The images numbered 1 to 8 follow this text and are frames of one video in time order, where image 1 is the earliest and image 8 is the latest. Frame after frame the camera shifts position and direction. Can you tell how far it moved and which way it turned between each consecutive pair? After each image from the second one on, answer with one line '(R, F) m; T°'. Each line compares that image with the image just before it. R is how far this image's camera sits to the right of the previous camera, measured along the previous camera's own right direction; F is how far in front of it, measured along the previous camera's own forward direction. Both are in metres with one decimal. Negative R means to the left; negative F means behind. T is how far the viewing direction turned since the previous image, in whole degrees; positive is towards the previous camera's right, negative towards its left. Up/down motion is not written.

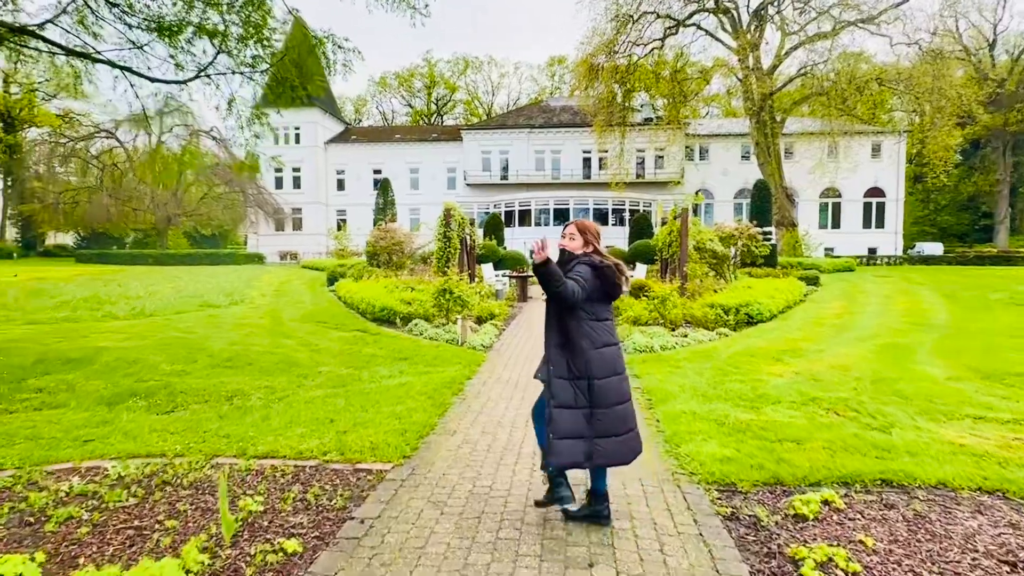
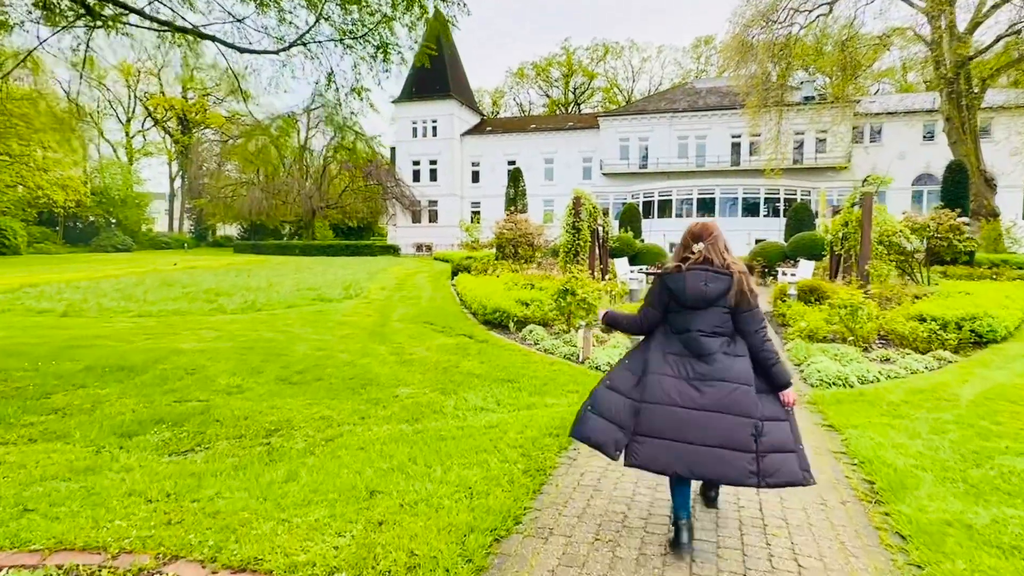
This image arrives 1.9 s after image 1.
(0.0, +1.8) m; -12°
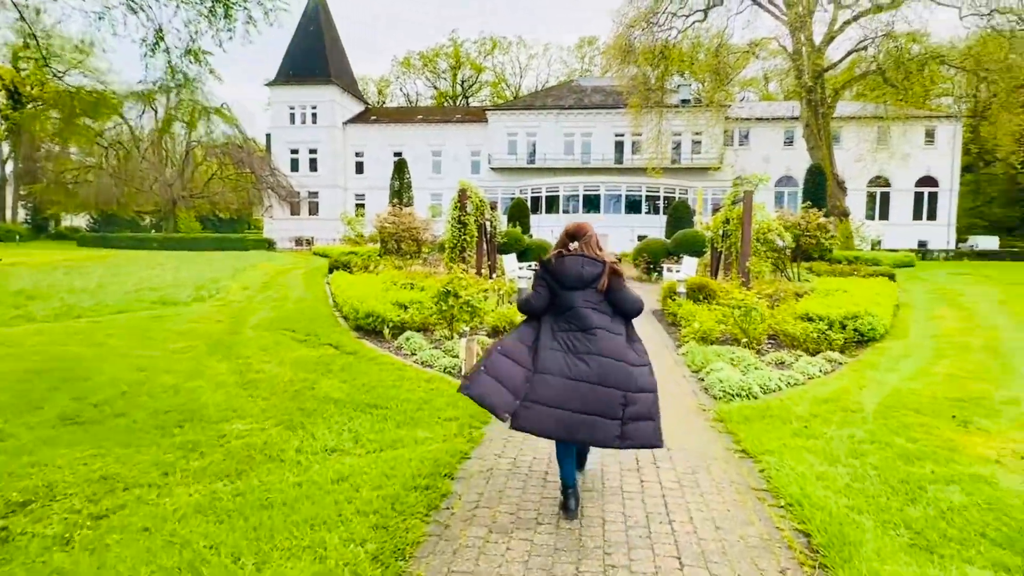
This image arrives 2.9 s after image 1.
(+0.2, +1.0) m; +10°
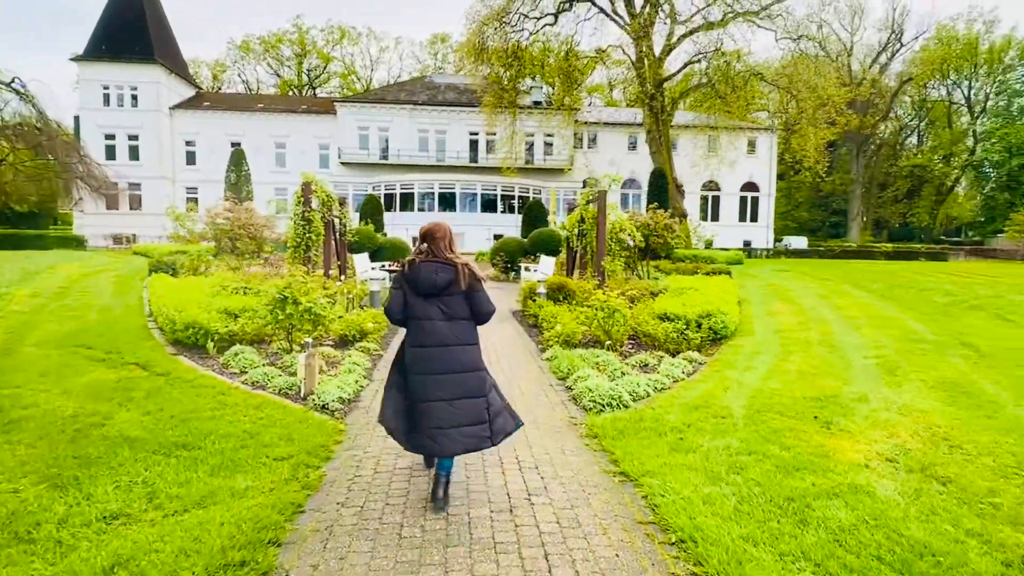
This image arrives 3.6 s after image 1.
(+0.1, +0.7) m; +13°
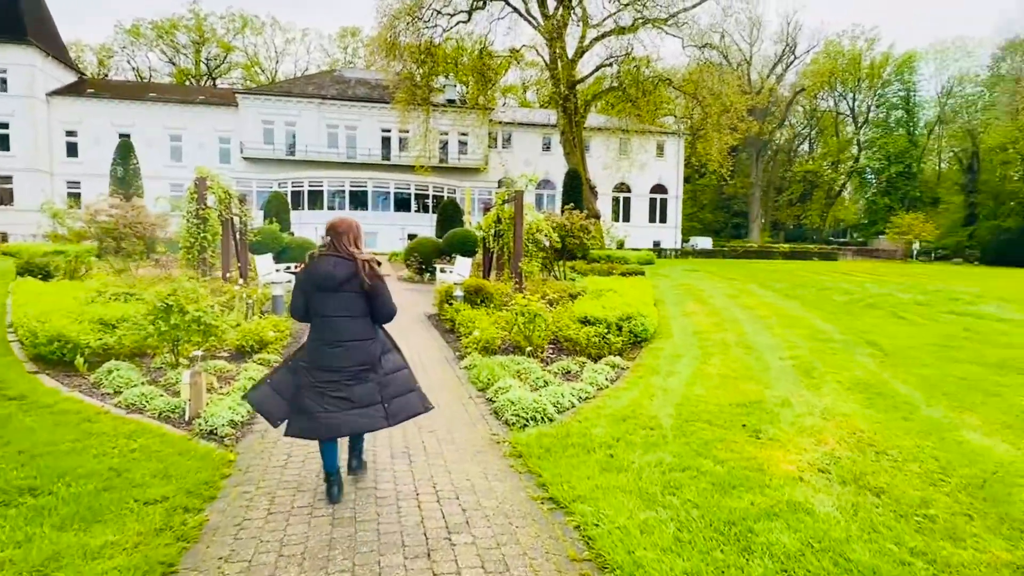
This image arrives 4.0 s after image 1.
(0.0, +0.4) m; +8°
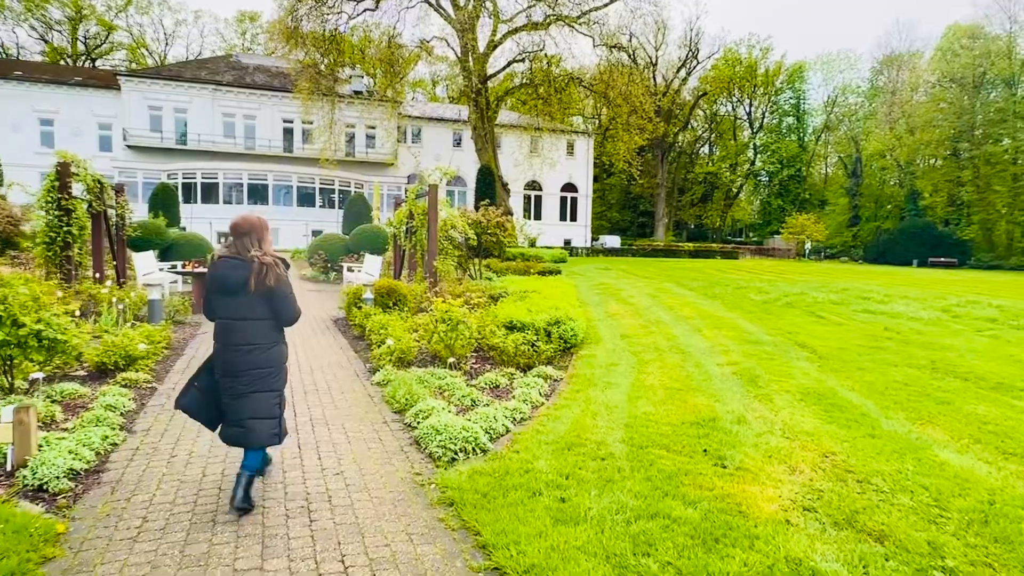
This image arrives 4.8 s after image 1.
(-0.1, +0.8) m; +8°
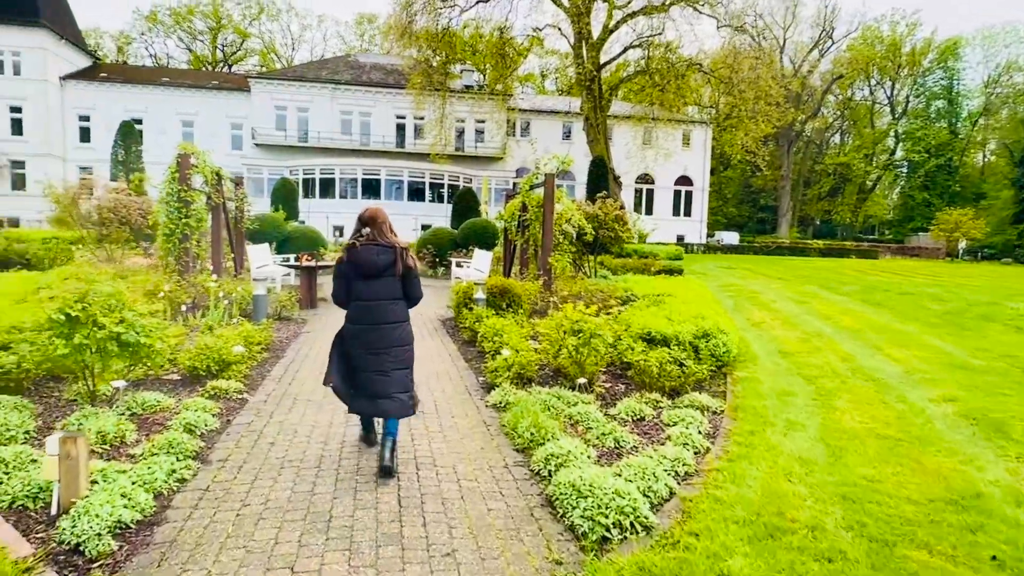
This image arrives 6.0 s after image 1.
(-0.4, +1.2) m; -9°
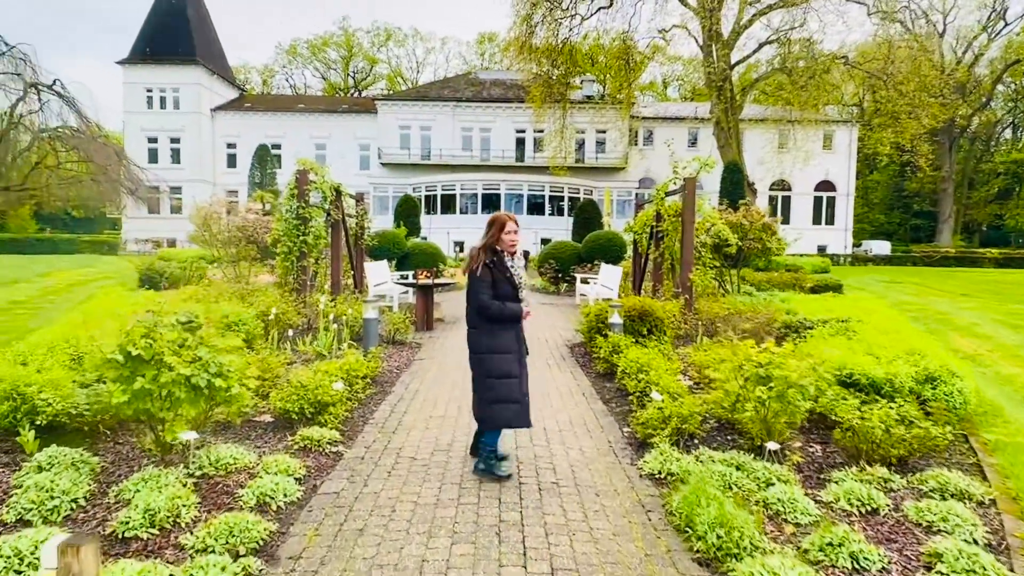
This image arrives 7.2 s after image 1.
(-0.3, +1.2) m; -11°
